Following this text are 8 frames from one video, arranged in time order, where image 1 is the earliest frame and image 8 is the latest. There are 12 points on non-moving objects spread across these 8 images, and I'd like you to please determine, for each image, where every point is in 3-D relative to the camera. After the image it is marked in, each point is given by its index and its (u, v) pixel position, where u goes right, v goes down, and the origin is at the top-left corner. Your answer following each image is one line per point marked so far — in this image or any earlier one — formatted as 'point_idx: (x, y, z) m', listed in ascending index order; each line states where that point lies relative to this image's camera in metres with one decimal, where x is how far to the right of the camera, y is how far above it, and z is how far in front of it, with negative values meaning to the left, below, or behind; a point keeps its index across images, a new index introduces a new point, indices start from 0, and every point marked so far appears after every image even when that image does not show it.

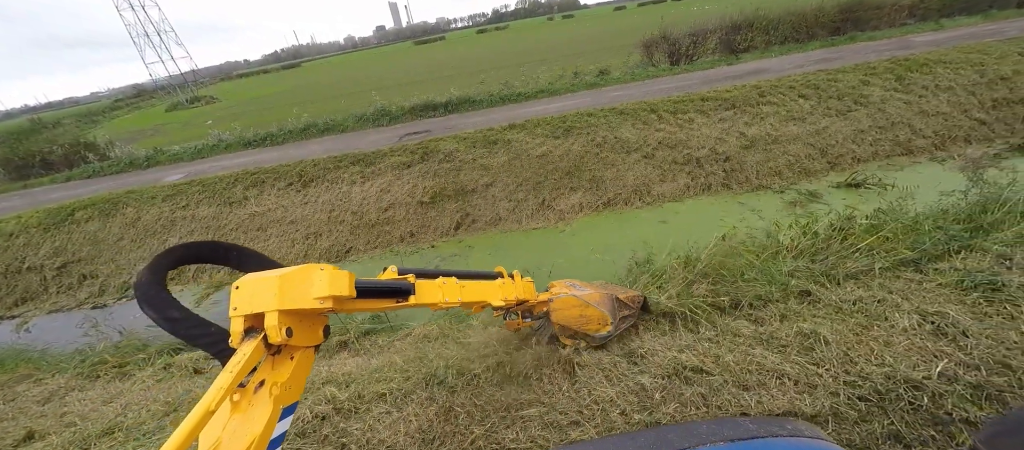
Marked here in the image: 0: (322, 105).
0: (-5.7, +3.6, +10.7) m
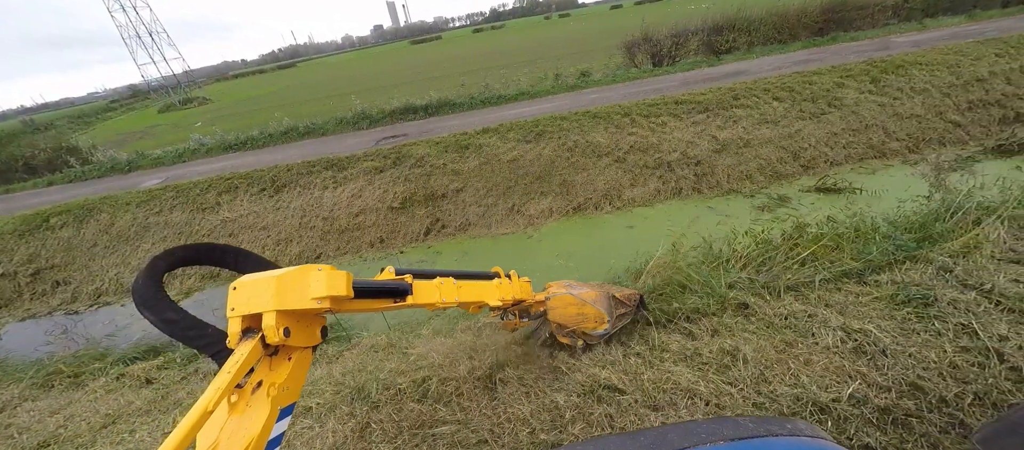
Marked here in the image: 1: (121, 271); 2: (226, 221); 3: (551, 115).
0: (-6.2, +3.5, +10.7) m
1: (-6.5, -0.8, +6.0) m
2: (-4.9, +0.1, +6.2) m
3: (+0.7, +2.1, +6.9) m
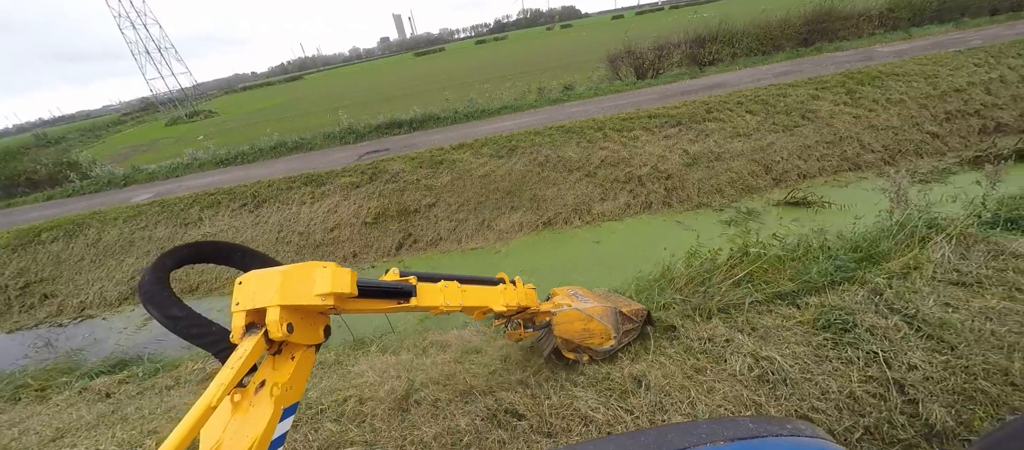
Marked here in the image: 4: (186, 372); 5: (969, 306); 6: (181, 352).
0: (-6.6, +3.1, +10.9) m
1: (-7.0, -1.0, +6.1) m
2: (-5.4, -0.2, +6.3) m
3: (+0.2, +1.8, +6.9) m
4: (-3.5, -1.6, +3.9) m
5: (+3.0, -0.5, +2.3) m
6: (-4.1, -1.6, +4.5) m
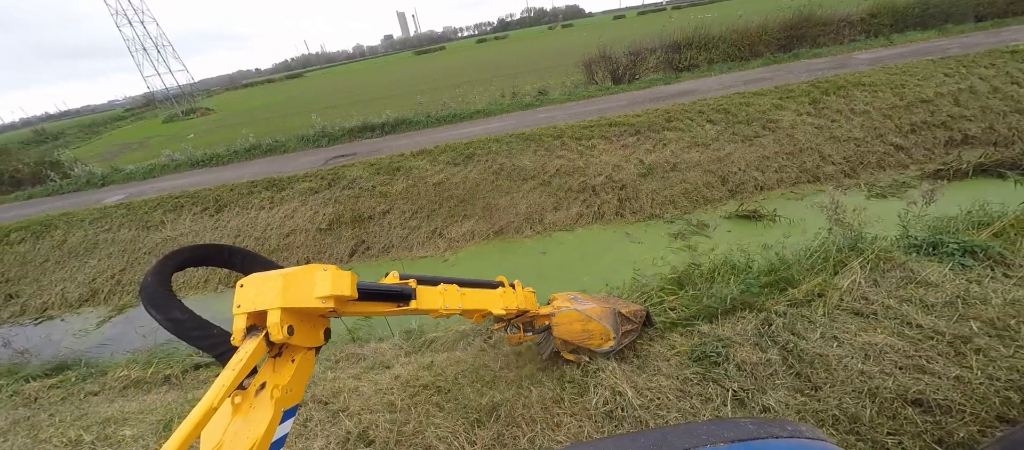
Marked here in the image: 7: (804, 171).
0: (-7.2, +3.1, +11.0) m
1: (-7.8, -1.1, +6.2) m
2: (-6.2, -0.3, +6.4) m
3: (-0.5, +1.7, +6.9) m
4: (-4.4, -1.7, +3.9) m
5: (+2.1, -0.7, +2.3) m
6: (-4.9, -1.7, +4.5) m
7: (+4.7, +0.9, +5.7) m
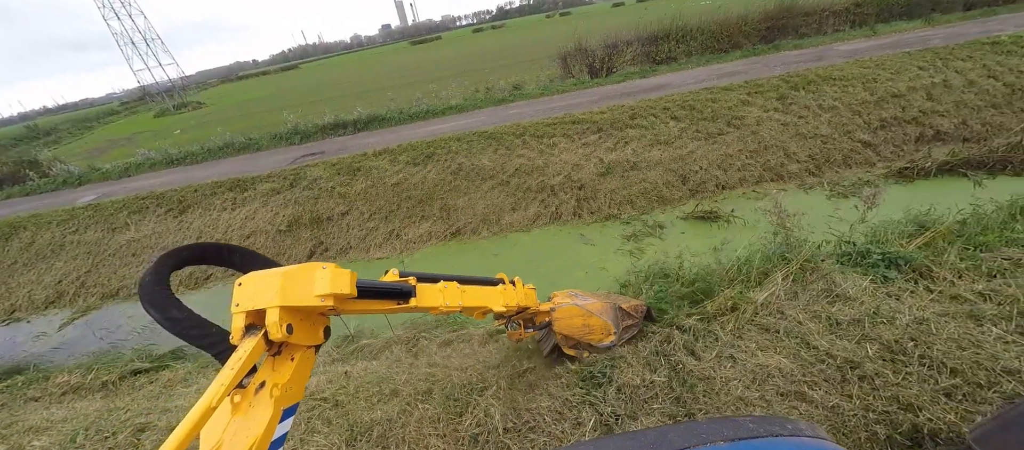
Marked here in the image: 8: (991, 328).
0: (-7.9, +3.2, +10.9) m
1: (-8.4, -1.1, +6.3) m
2: (-6.8, -0.3, +6.4) m
3: (-1.2, +1.7, +6.8) m
4: (-5.0, -1.8, +3.9) m
5: (+1.4, -0.8, +2.2) m
6: (-5.6, -1.7, +4.6) m
7: (+4.0, +0.9, +5.5) m
8: (+2.9, -0.6, +2.1) m
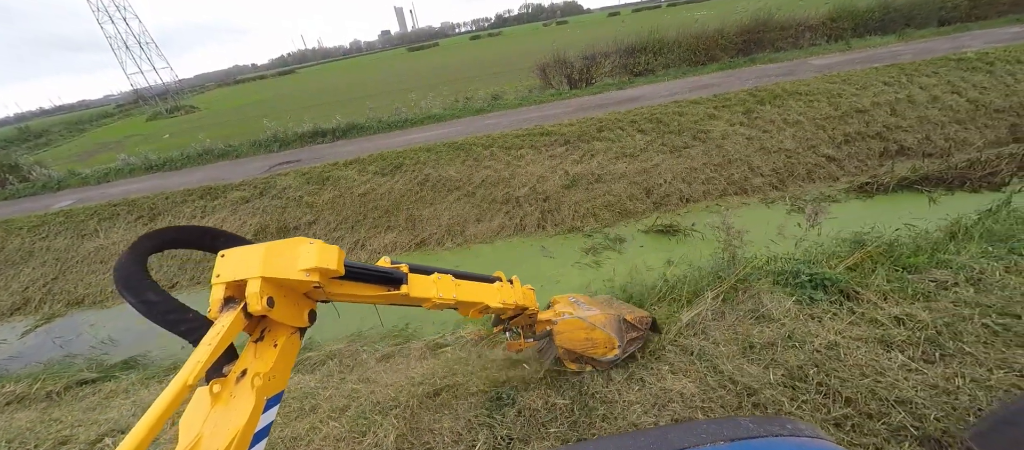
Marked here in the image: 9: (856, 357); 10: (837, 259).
0: (-8.4, +3.0, +11.0) m
1: (-9.0, -1.2, +6.3) m
2: (-7.4, -0.4, +6.4) m
3: (-1.8, +1.5, +6.8) m
4: (-5.6, -1.9, +3.9) m
5: (+0.9, -1.0, +2.2) m
6: (-6.2, -1.9, +4.5) m
7: (+3.4, +0.6, +5.6) m
8: (+2.3, -0.8, +2.1) m
9: (+2.1, -0.8, +2.1) m
10: (+2.8, -0.3, +3.1) m
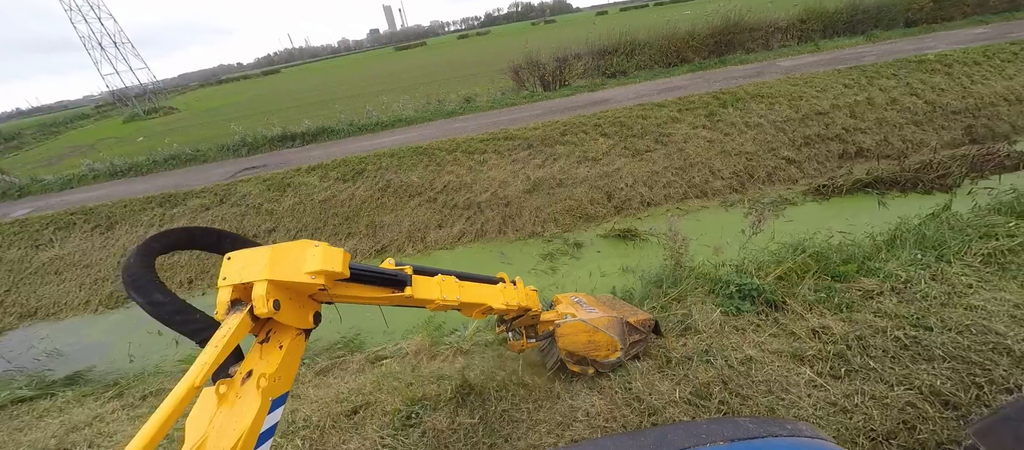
0: (-9.1, +2.8, +10.8) m
1: (-9.6, -1.4, +6.1) m
2: (-8.0, -0.6, +6.2) m
3: (-2.4, +1.4, +6.8) m
4: (-6.2, -2.0, +3.8) m
5: (+0.3, -1.1, +2.2) m
6: (-6.7, -2.0, +4.4) m
7: (+2.8, +0.6, +5.6) m
8: (+1.8, -0.9, +2.1) m
9: (+1.5, -0.9, +2.1) m
10: (+2.3, -0.4, +3.1) m
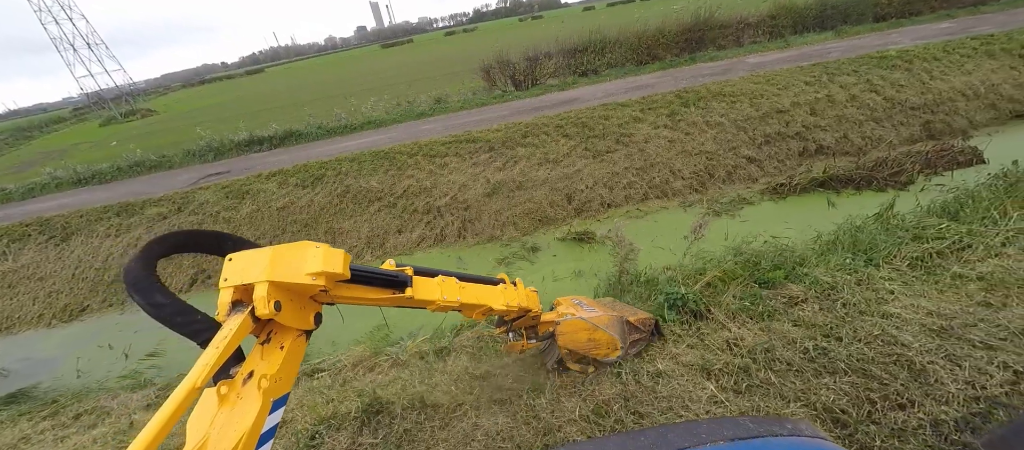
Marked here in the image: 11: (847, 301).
0: (-9.9, +2.7, +10.6) m
1: (-10.2, -1.6, +5.9) m
2: (-8.7, -0.8, +6.1) m
3: (-3.1, +1.3, +6.7) m
4: (-6.8, -2.2, +3.7) m
5: (-0.3, -1.2, +2.2) m
6: (-7.3, -2.2, +4.3) m
7: (+2.2, +0.6, +5.6) m
8: (+1.2, -0.9, +2.1) m
9: (+1.0, -1.0, +2.1) m
10: (+1.7, -0.4, +3.1) m
11: (+2.4, -0.5, +2.5) m
